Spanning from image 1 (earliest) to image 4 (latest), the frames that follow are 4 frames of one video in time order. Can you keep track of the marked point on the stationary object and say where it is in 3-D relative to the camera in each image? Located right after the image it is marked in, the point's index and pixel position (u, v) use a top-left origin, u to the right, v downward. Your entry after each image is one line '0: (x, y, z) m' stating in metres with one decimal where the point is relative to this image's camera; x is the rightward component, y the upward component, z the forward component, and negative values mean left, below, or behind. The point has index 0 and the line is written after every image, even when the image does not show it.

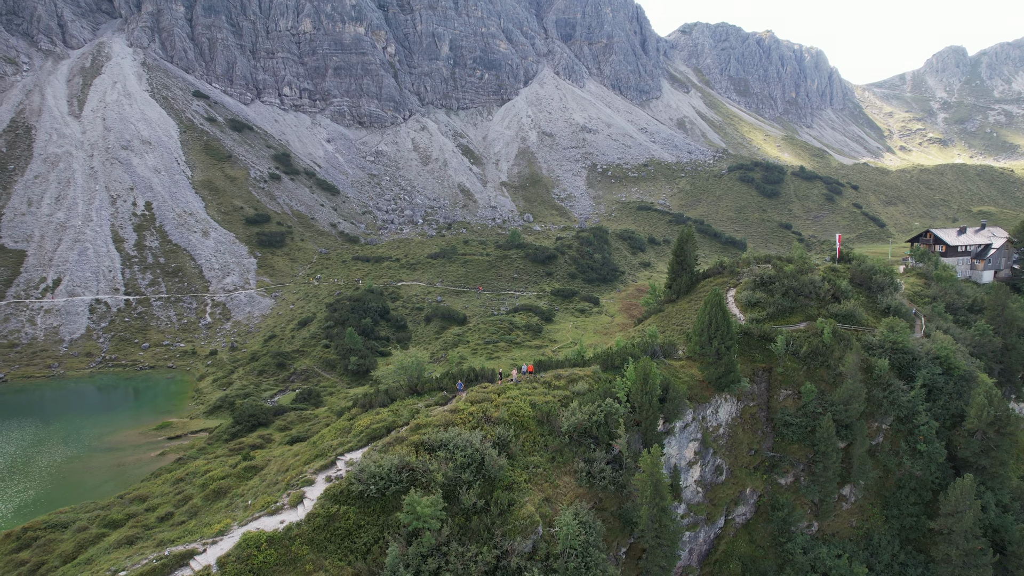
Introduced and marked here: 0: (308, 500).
0: (-8.3, -8.6, +17.4) m
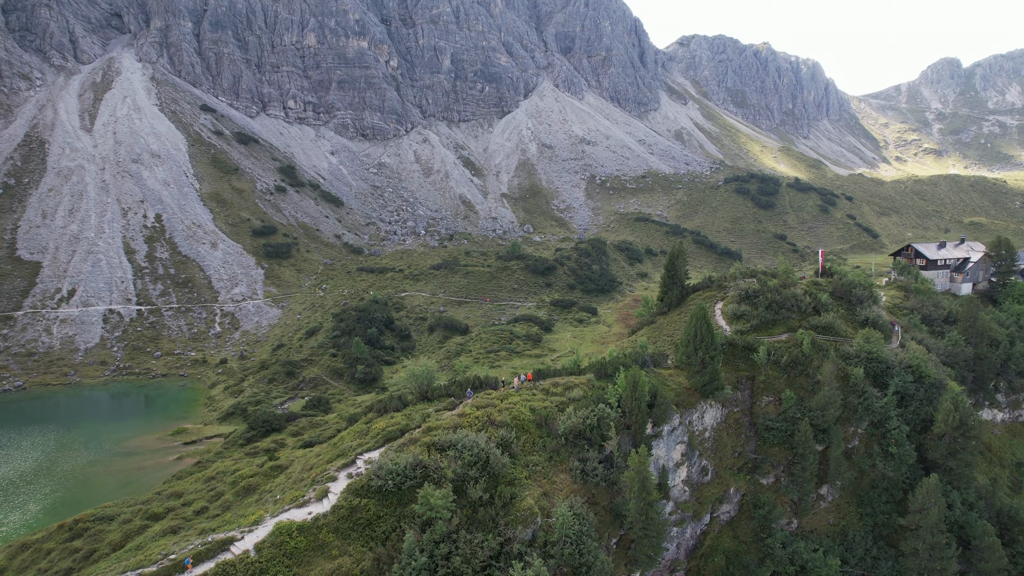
0: (-8.2, -9.4, +19.4) m
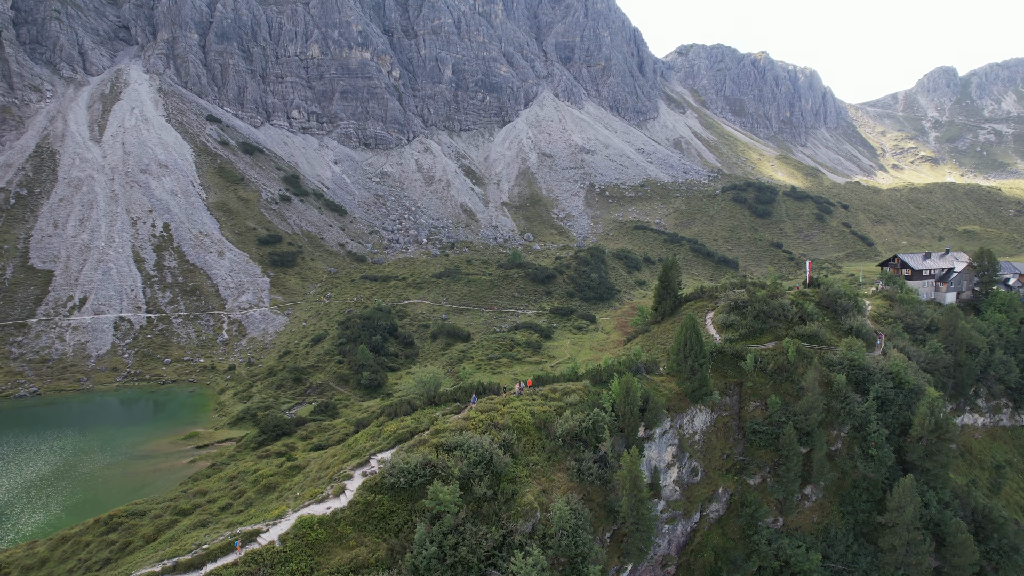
0: (-8.1, -10.0, +21.1) m
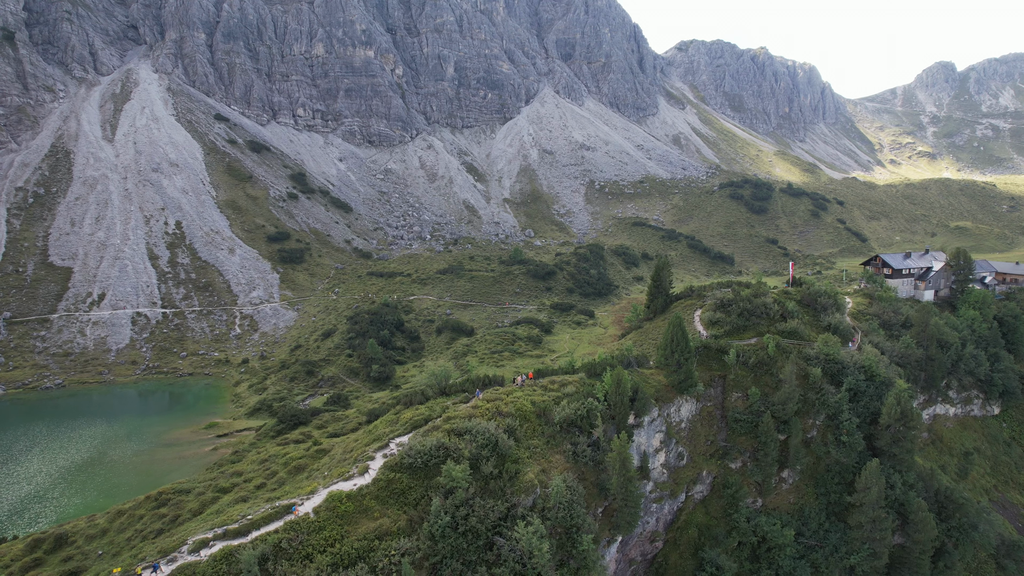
0: (-7.9, -10.2, +23.9) m
